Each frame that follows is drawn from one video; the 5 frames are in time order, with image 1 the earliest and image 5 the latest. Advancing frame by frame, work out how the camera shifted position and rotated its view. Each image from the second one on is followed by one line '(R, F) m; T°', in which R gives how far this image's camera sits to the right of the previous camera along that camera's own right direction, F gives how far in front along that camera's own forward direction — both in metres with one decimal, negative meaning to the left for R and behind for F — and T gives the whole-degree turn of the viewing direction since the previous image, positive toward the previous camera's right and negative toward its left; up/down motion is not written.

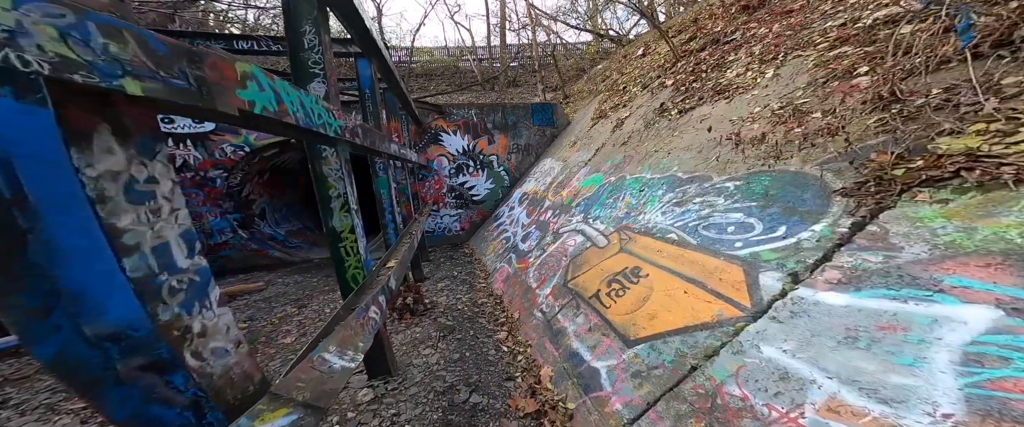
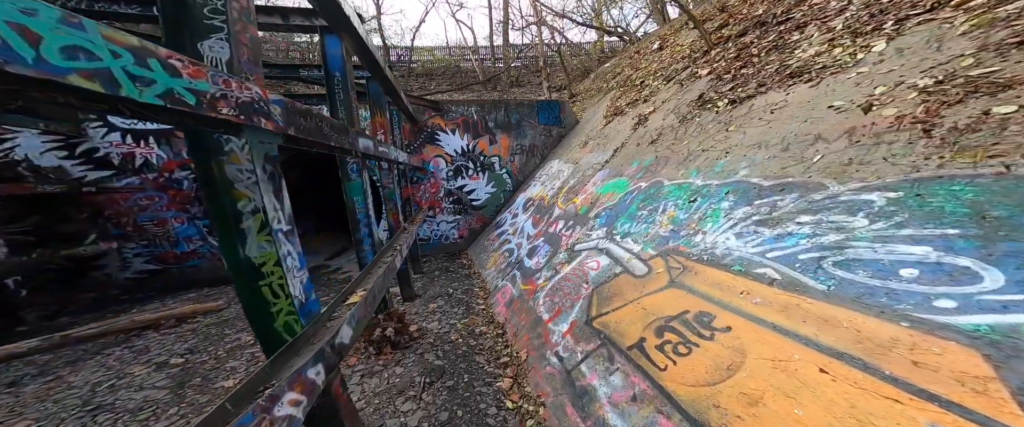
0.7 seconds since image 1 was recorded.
(-0.1, +0.8) m; 0°
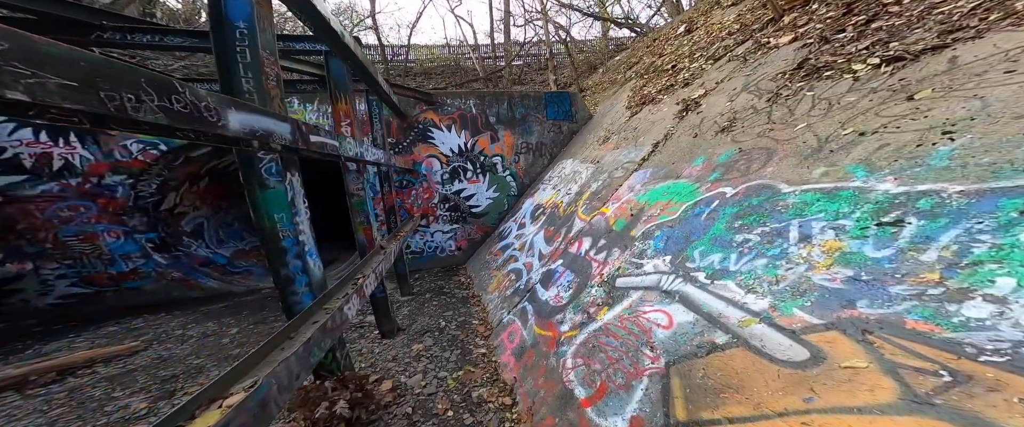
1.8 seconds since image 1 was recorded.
(-0.1, +1.2) m; 0°
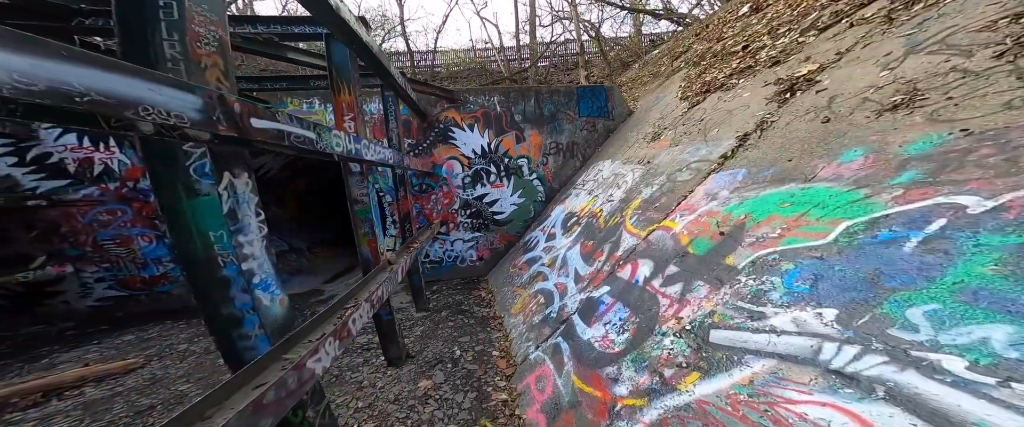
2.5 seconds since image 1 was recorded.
(-0.1, +0.9) m; -3°
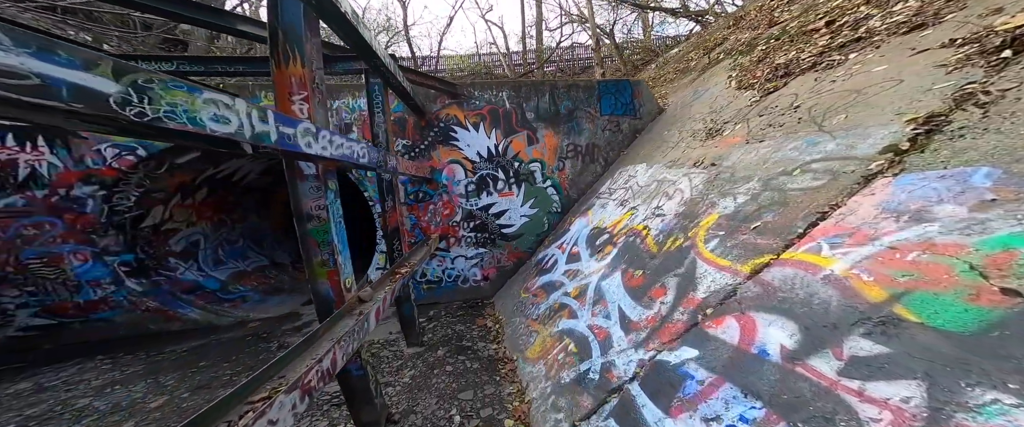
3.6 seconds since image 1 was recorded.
(-0.2, +1.1) m; 0°
